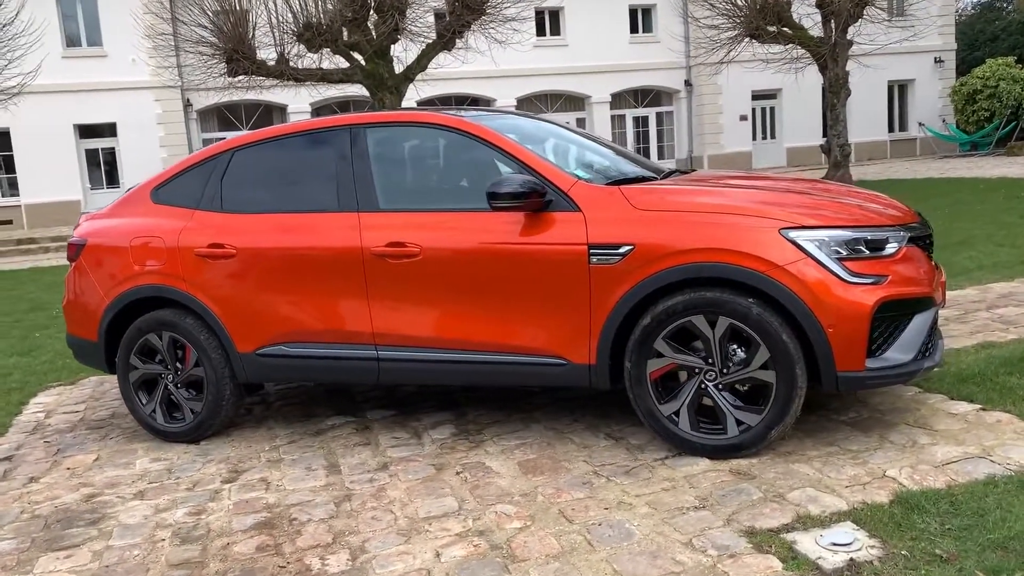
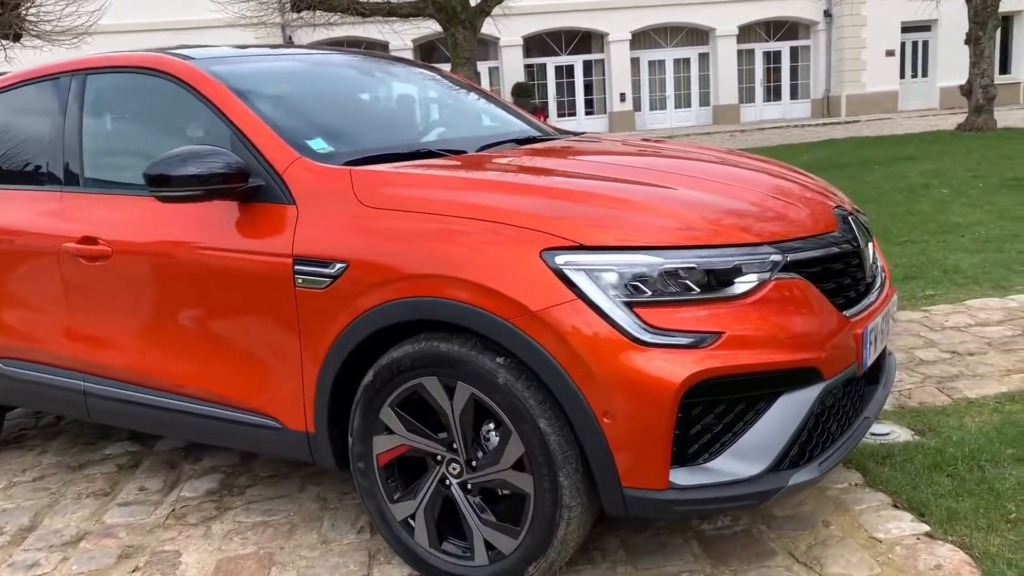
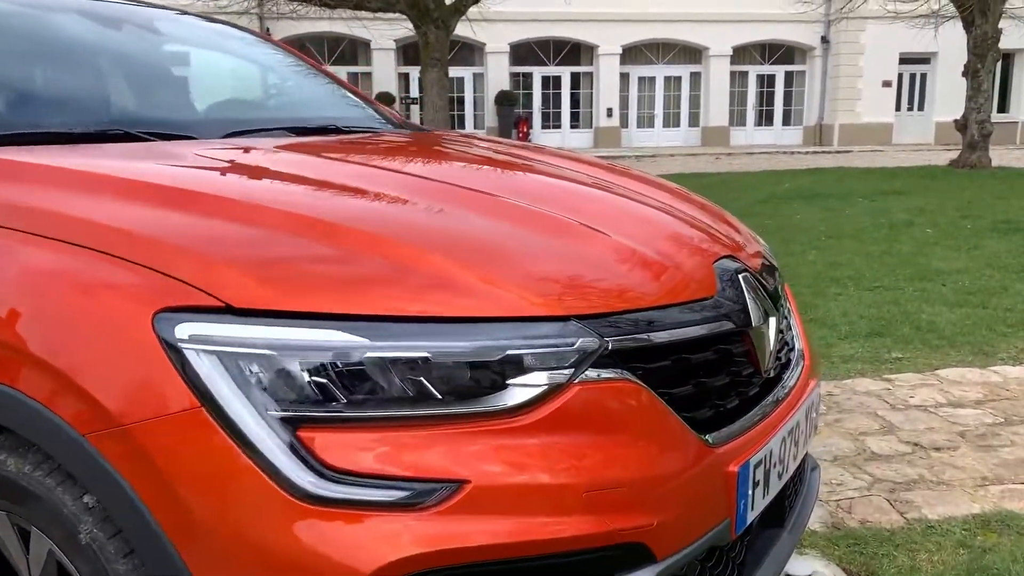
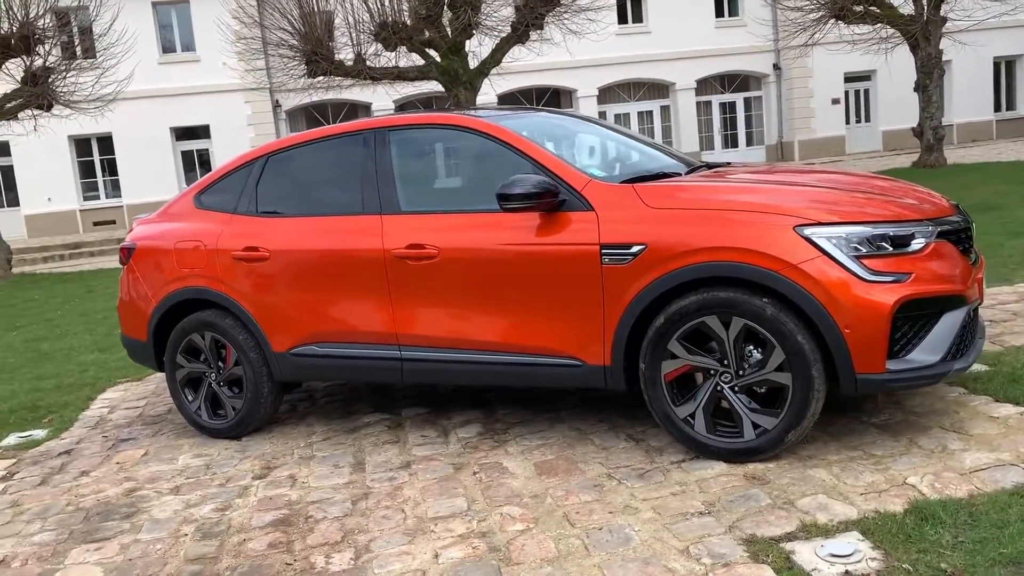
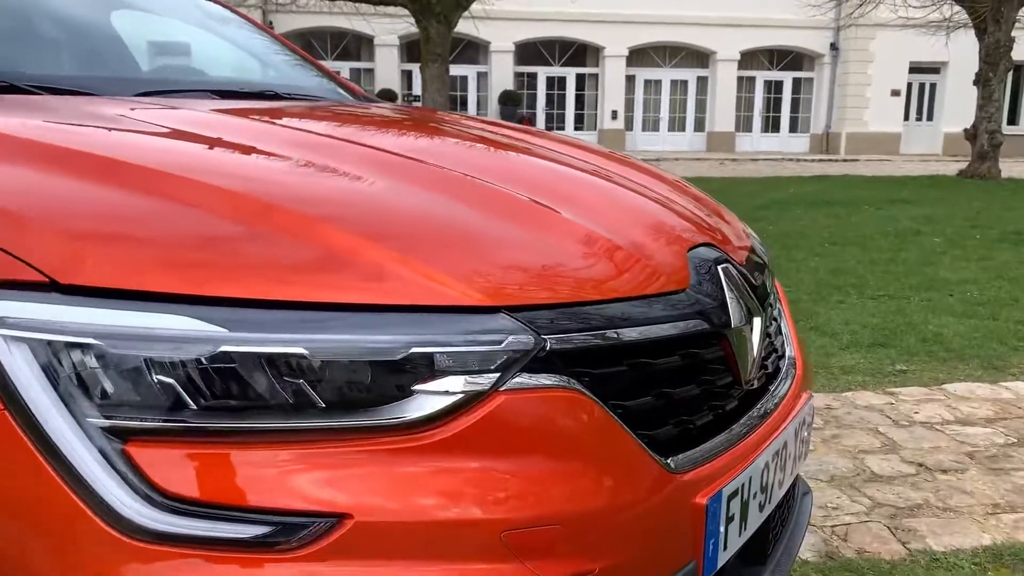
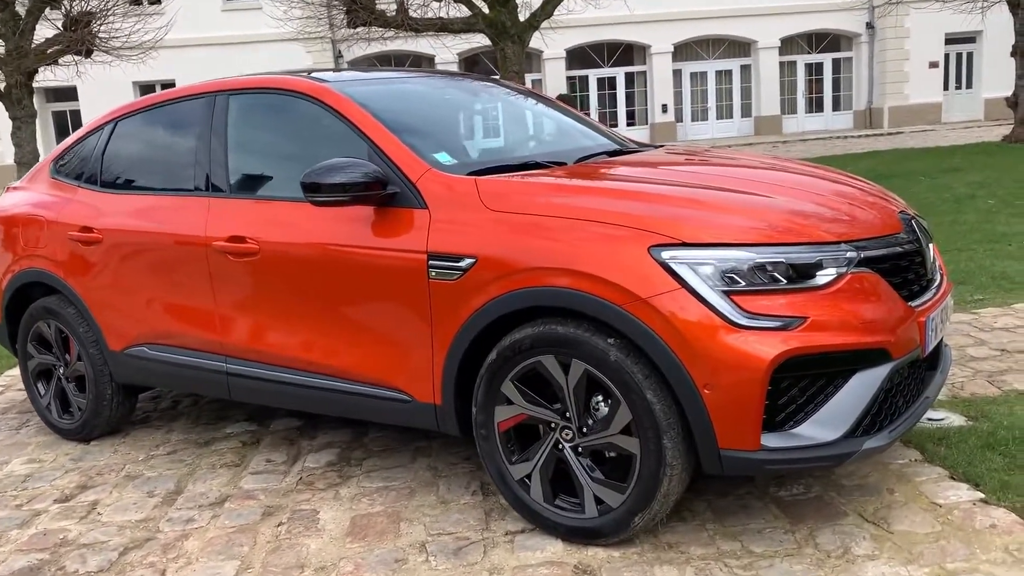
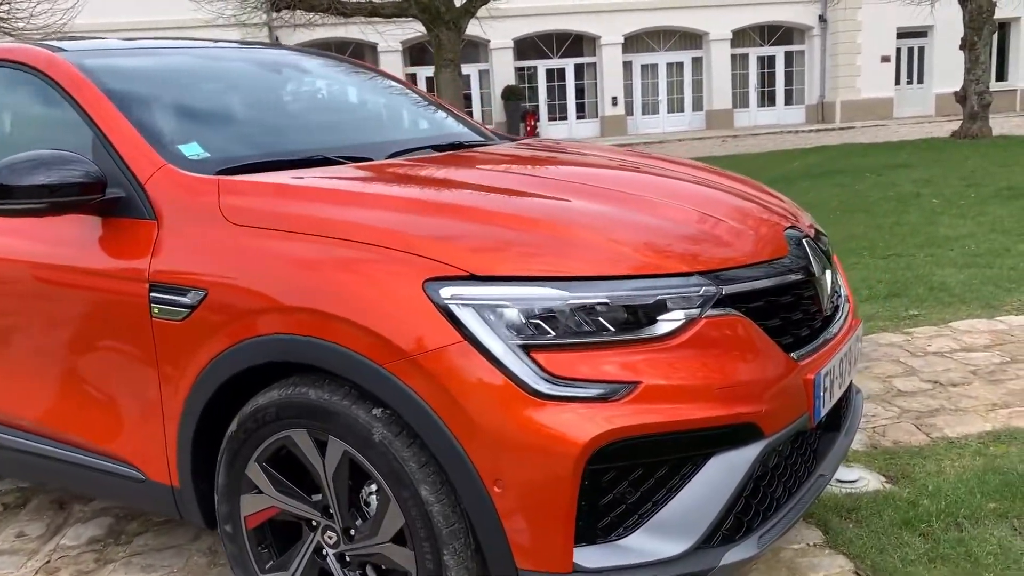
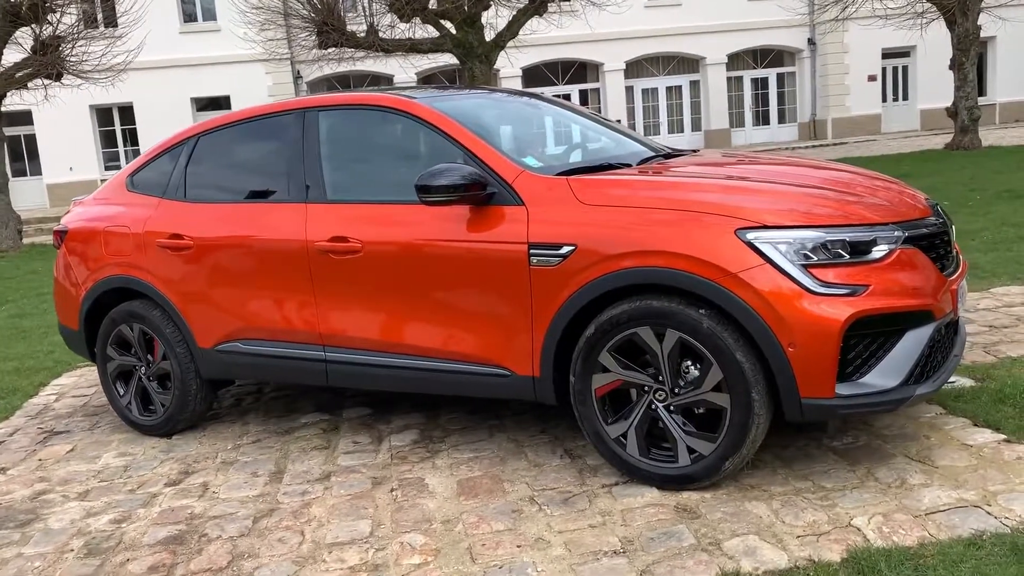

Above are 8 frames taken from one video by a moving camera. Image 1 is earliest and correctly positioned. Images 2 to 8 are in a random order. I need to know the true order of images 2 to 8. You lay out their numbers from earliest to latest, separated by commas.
4, 8, 6, 2, 7, 3, 5
